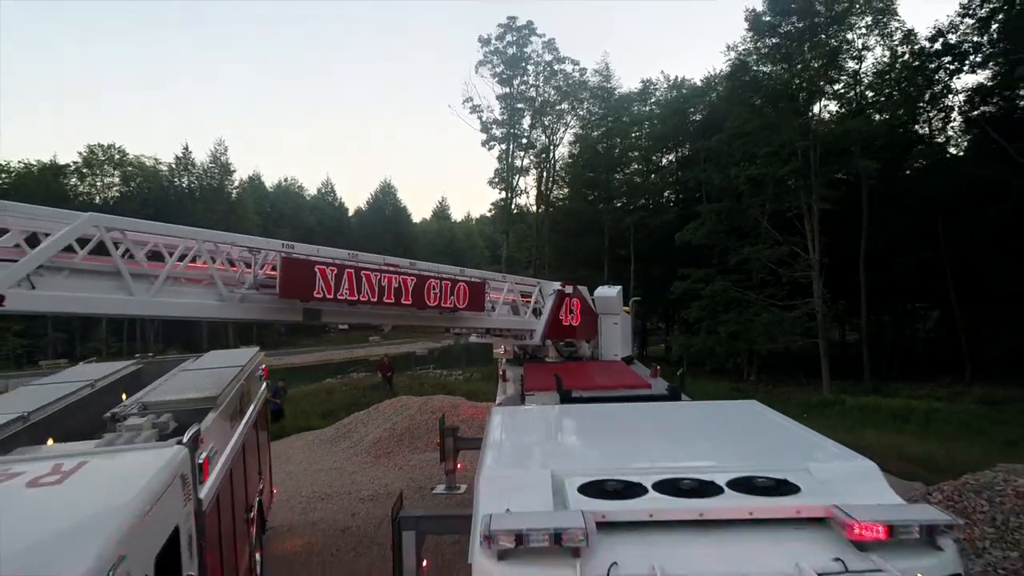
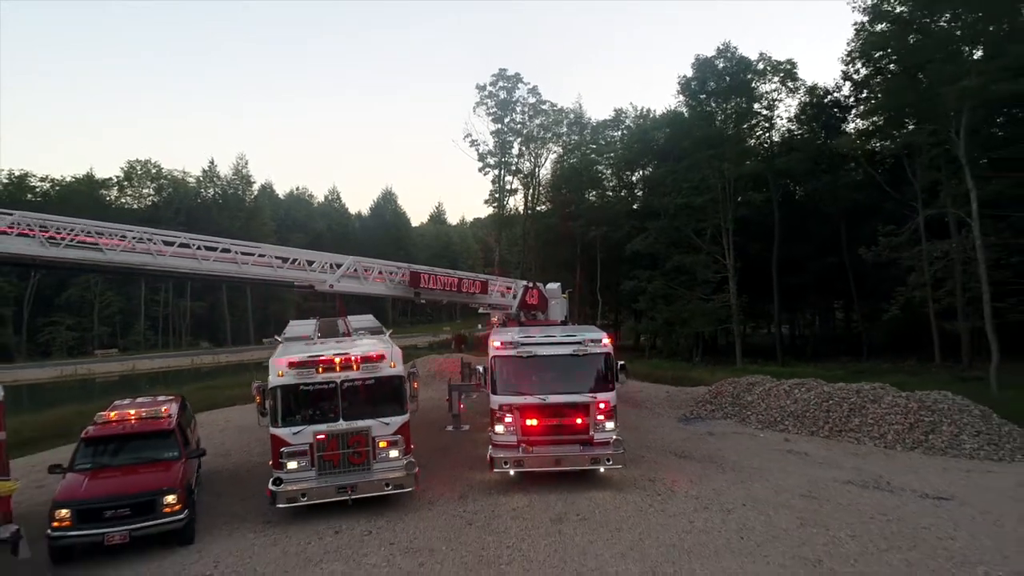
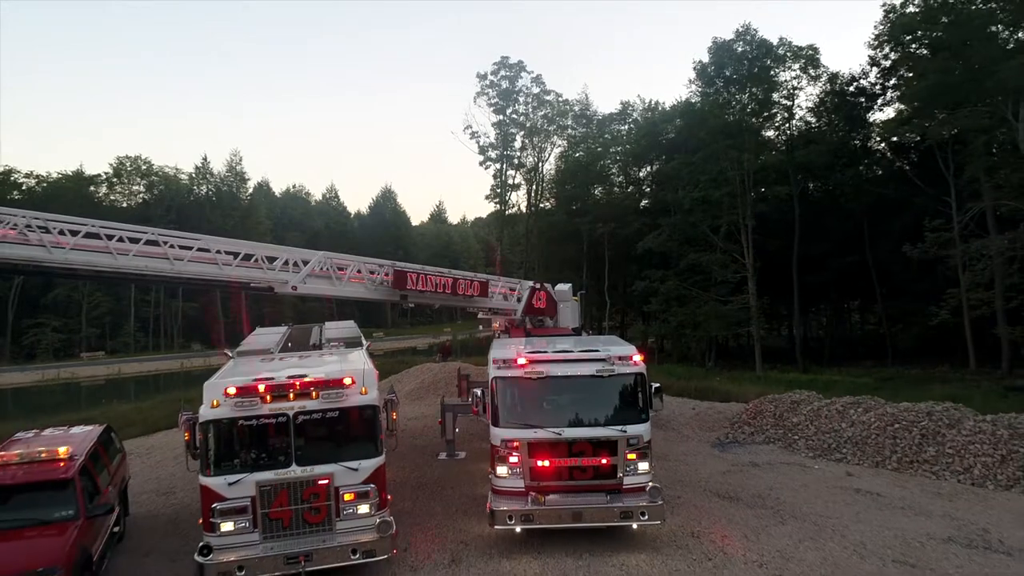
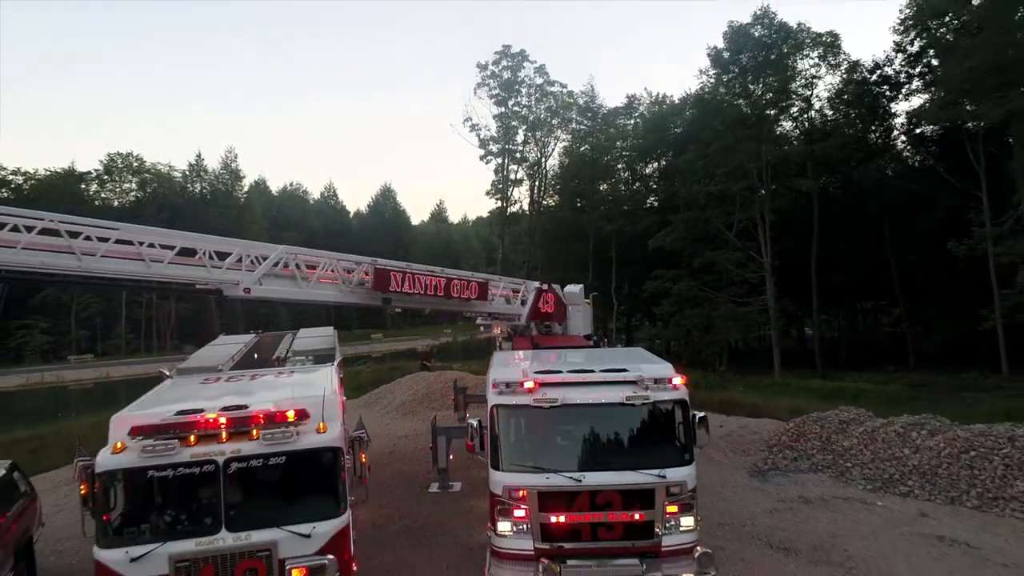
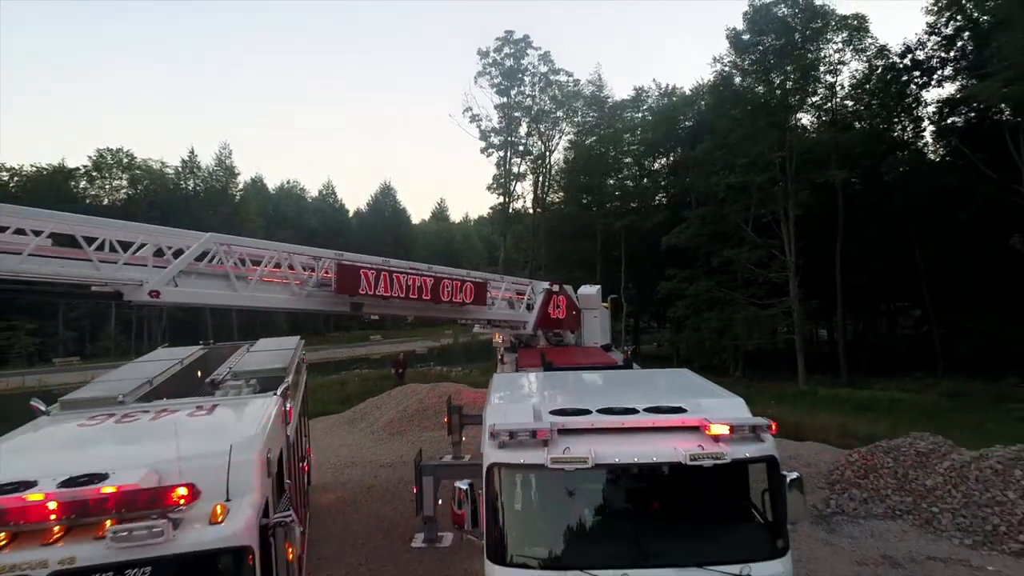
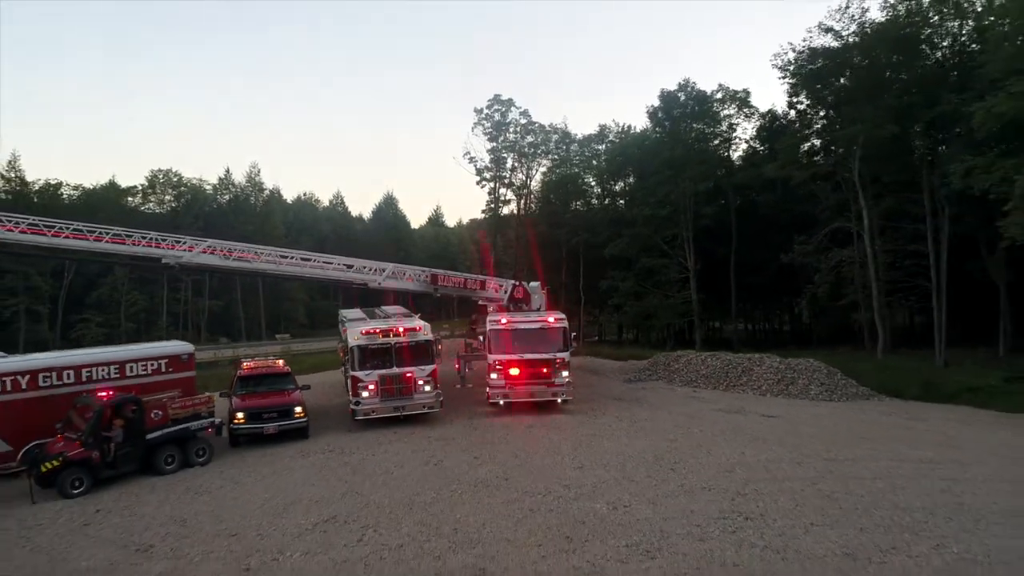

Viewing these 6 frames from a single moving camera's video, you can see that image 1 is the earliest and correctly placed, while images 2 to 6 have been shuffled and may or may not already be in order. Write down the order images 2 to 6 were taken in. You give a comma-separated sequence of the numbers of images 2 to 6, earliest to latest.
5, 4, 3, 2, 6
